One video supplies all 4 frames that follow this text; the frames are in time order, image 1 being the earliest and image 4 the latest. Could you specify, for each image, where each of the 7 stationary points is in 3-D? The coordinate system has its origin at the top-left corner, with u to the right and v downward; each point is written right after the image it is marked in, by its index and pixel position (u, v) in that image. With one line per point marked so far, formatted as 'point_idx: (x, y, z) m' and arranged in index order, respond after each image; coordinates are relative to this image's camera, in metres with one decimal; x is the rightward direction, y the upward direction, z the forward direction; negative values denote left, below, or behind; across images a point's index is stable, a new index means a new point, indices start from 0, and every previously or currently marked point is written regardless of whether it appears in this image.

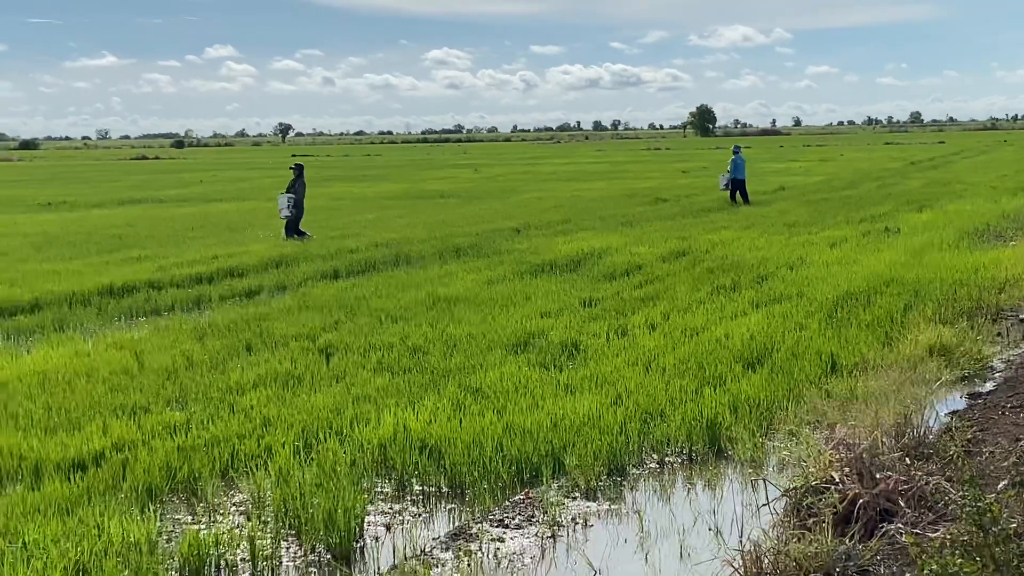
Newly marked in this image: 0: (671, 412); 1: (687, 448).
0: (+1.4, -0.8, +5.3) m
1: (+1.3, -1.1, +4.9) m
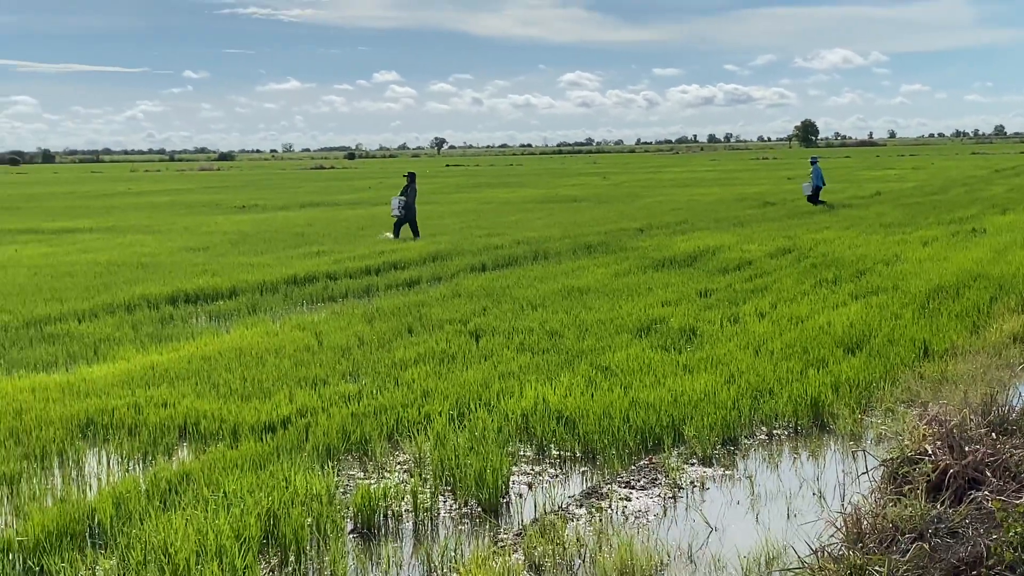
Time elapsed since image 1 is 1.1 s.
0: (+2.2, -0.8, +5.8) m
1: (+2.2, -1.0, +5.4) m
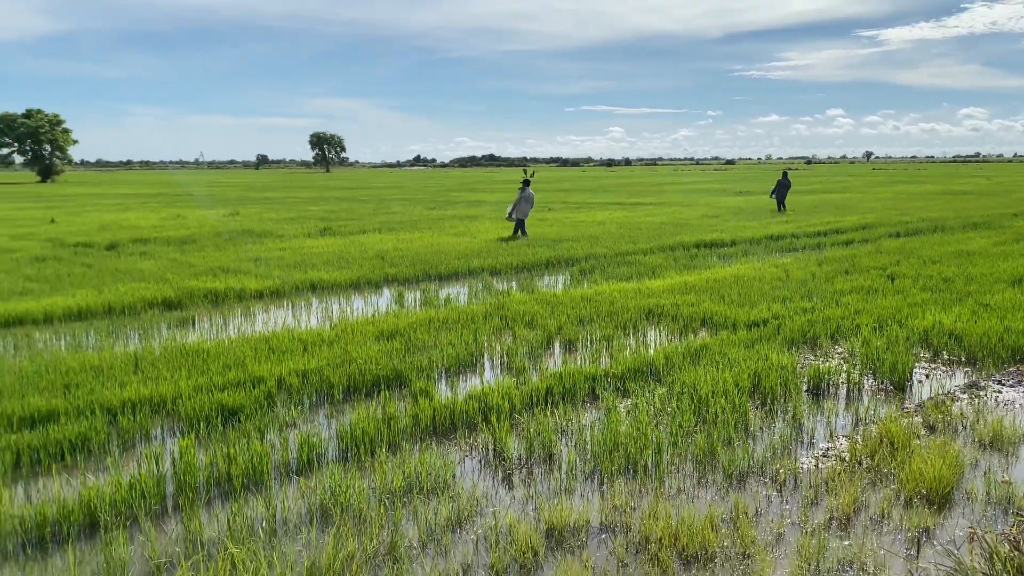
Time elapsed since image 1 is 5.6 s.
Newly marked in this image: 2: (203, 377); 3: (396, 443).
0: (+6.7, -0.6, +7.8) m
1: (+6.5, -0.7, +7.4) m
2: (-3.6, -1.0, +8.3) m
3: (-1.2, -1.6, +7.4) m
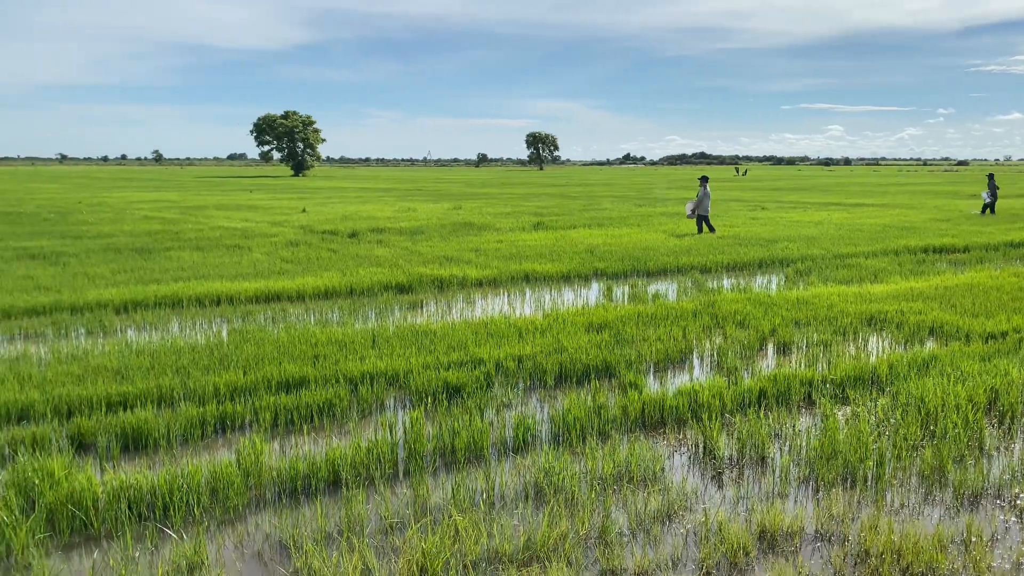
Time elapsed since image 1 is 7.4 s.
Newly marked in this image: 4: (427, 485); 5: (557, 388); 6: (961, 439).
0: (+8.9, -0.8, +6.5) m
1: (+8.7, -1.0, +6.2) m
2: (-1.1, -0.9, +9.0) m
3: (+1.0, -1.6, +7.6) m
4: (-0.8, -1.9, +6.6) m
5: (+0.5, -1.2, +8.3) m
6: (+4.5, -1.5, +7.0) m
